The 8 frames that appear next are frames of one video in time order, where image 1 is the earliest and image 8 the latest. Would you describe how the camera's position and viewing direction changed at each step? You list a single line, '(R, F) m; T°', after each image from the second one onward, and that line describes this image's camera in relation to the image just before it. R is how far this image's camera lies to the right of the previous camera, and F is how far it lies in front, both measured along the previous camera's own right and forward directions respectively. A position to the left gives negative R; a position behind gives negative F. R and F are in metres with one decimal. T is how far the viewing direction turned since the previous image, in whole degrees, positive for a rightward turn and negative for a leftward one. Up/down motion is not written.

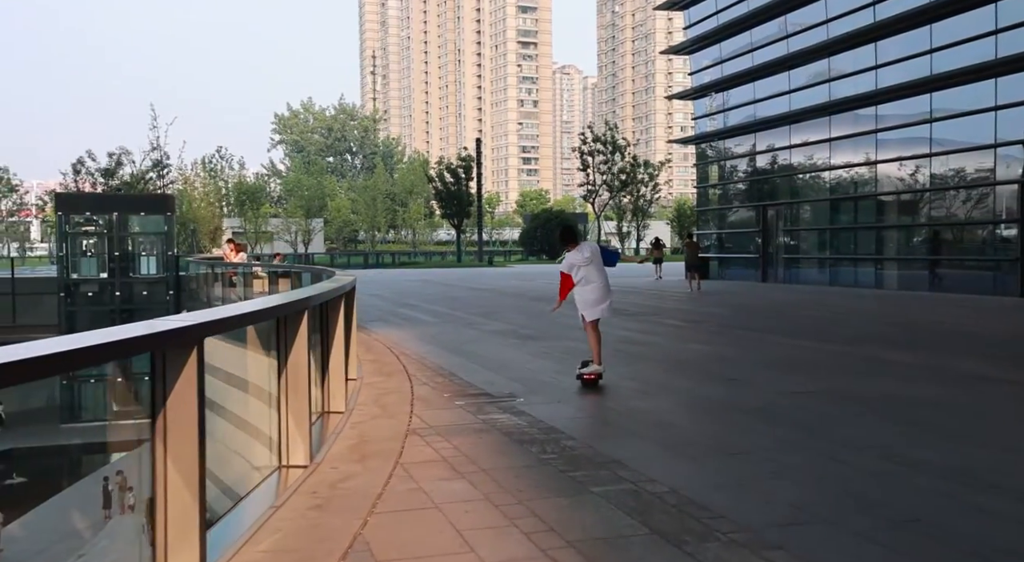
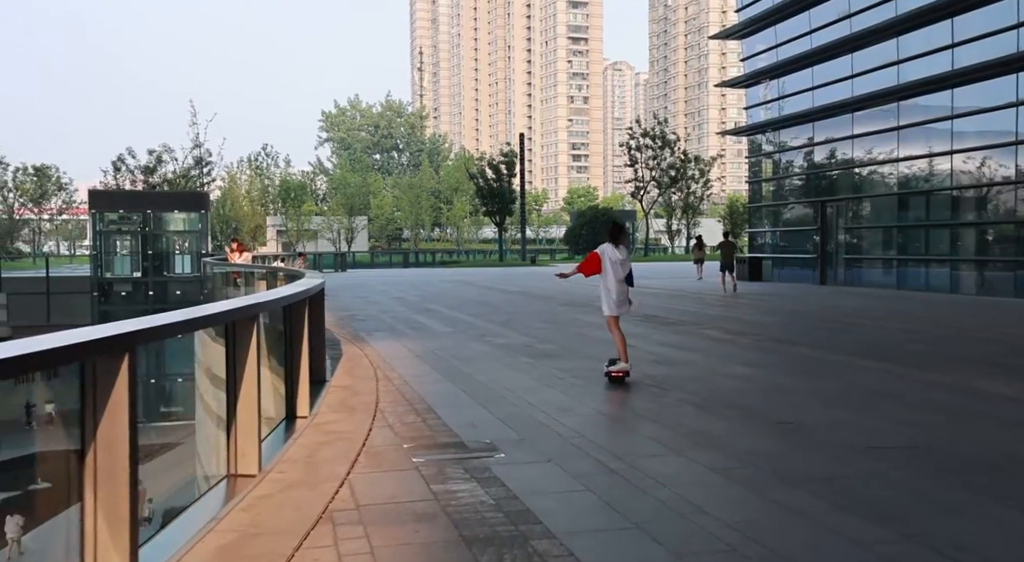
(+0.5, +1.9) m; -3°
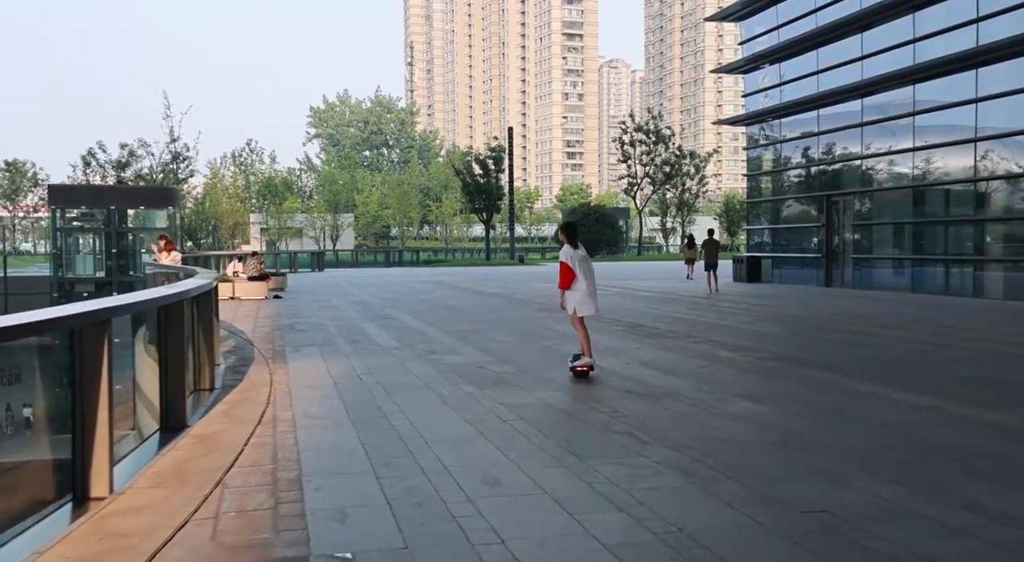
(+0.5, +2.2) m; 0°
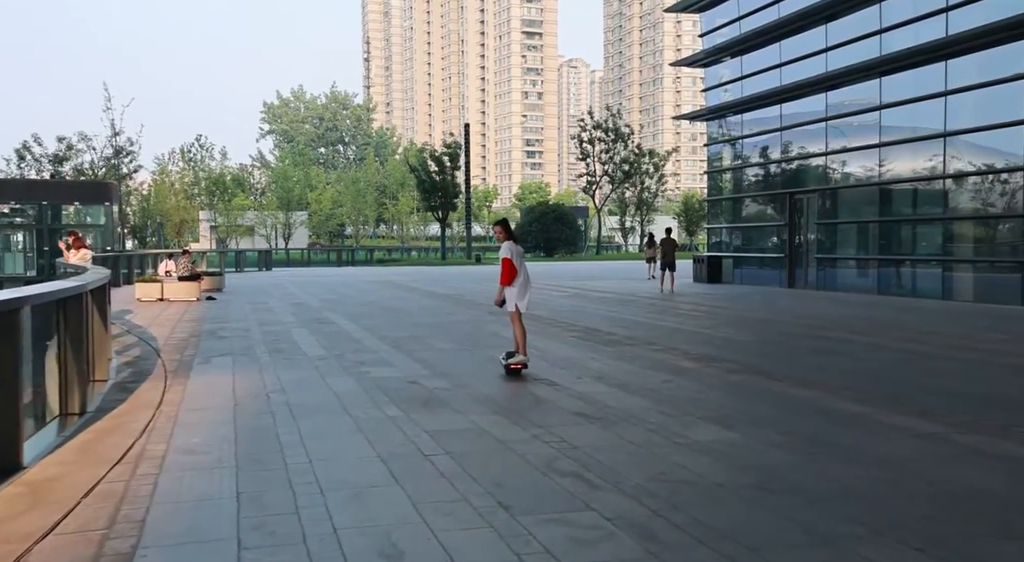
(+0.2, +1.2) m; +3°
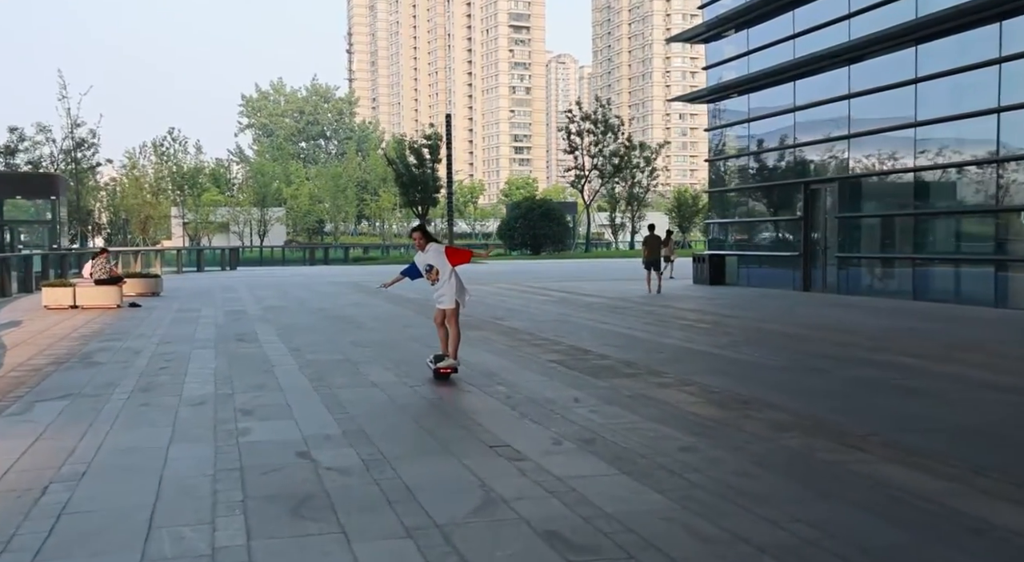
(+0.3, +3.0) m; +1°
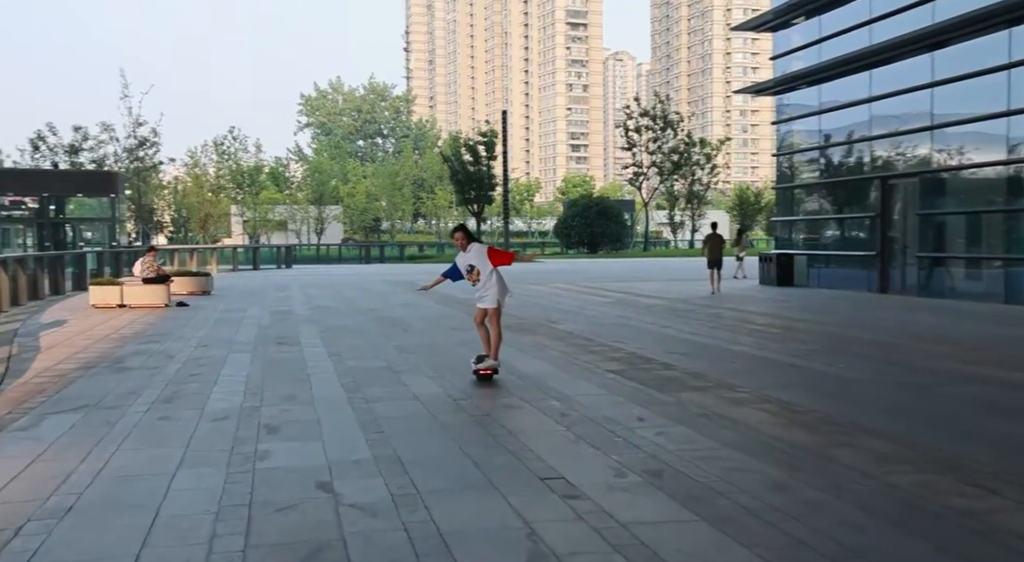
(0.0, +0.8) m; -4°
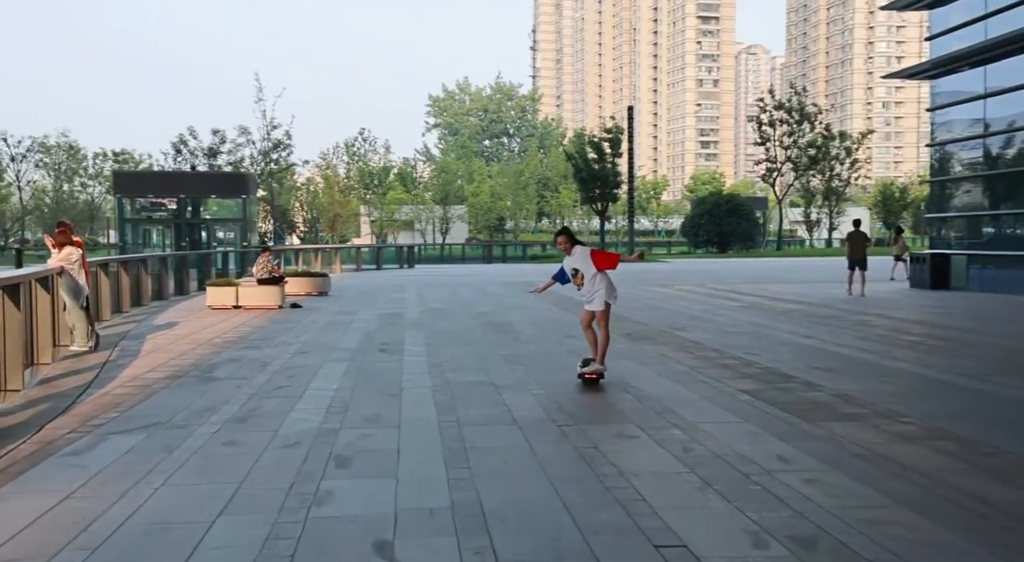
(+0.1, +1.1) m; -8°
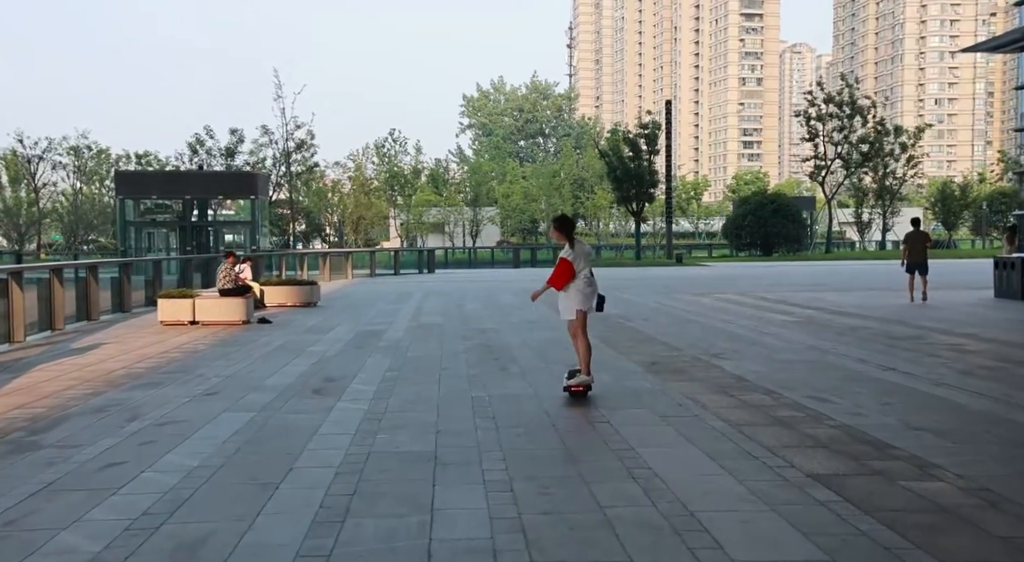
(+0.6, +2.8) m; -3°
